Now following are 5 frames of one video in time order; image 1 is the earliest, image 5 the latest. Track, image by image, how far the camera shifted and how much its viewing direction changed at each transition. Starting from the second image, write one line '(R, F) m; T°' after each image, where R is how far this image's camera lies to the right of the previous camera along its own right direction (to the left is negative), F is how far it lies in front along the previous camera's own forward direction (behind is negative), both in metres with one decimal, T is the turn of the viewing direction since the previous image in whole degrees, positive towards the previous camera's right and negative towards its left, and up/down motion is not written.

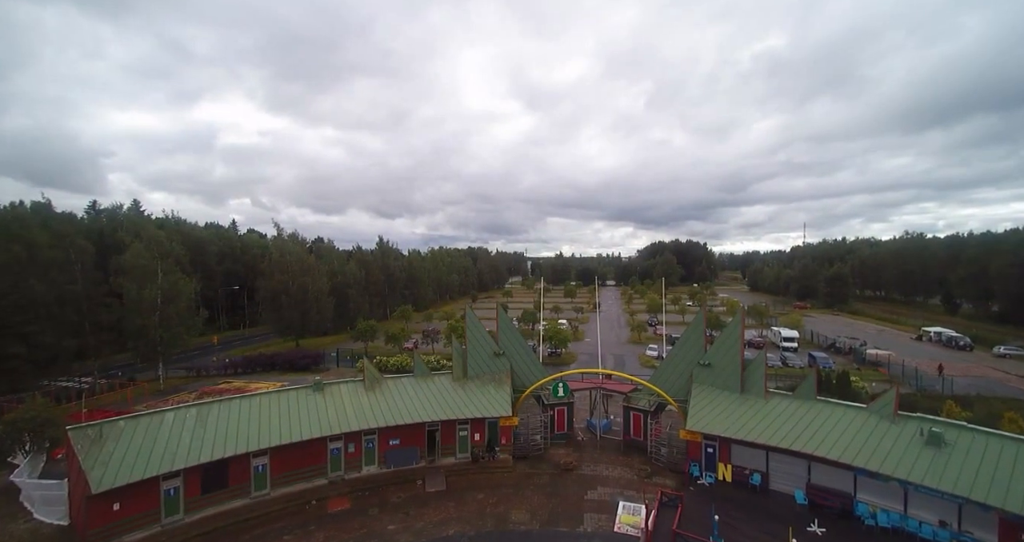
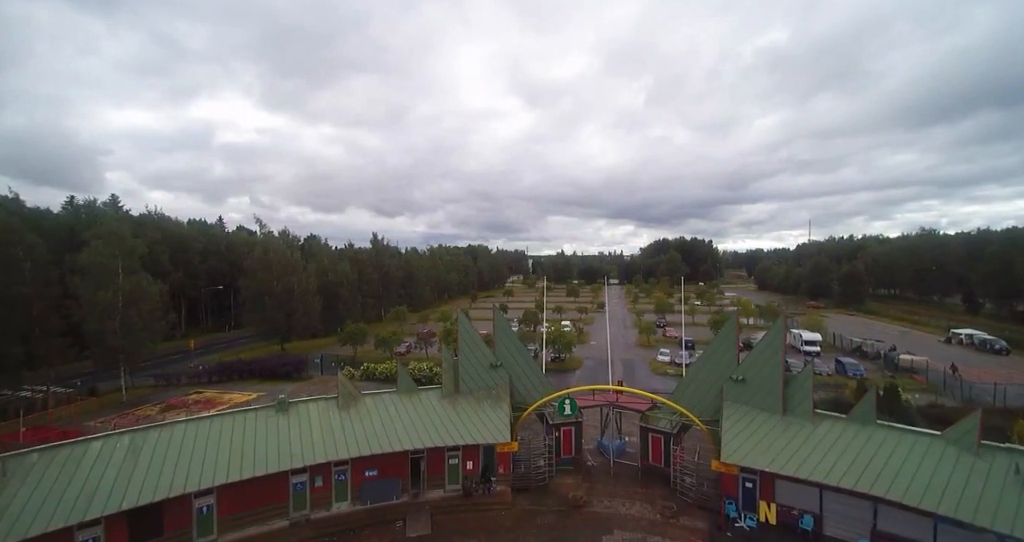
(+0.1, +2.1) m; 0°
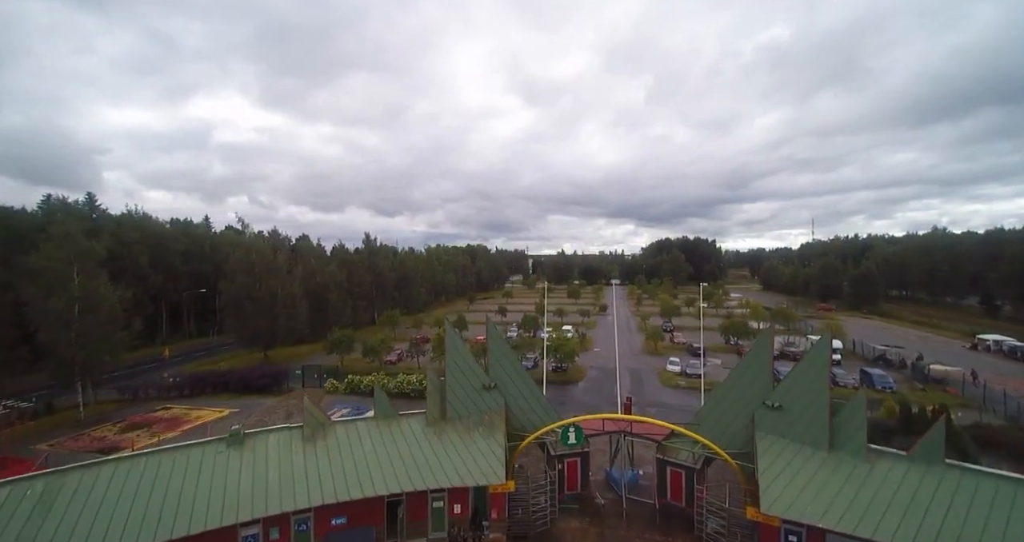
(+0.1, +1.8) m; 0°
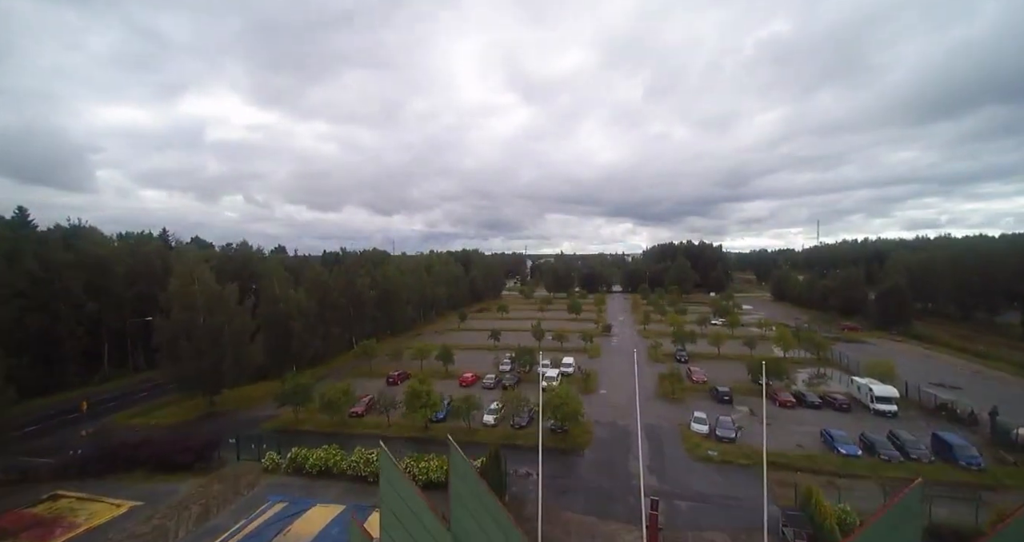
(+0.4, +4.3) m; 0°
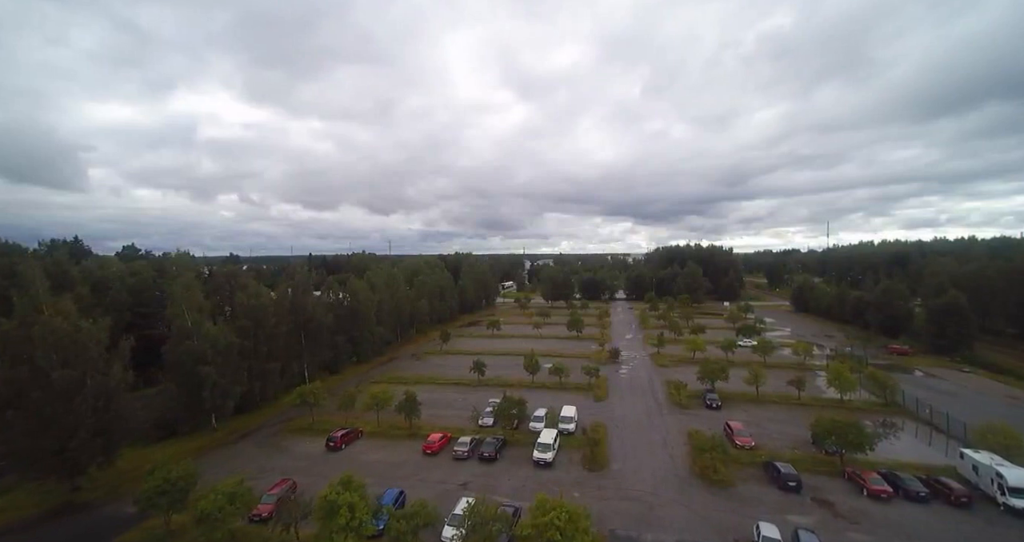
(+0.8, +6.6) m; 0°
